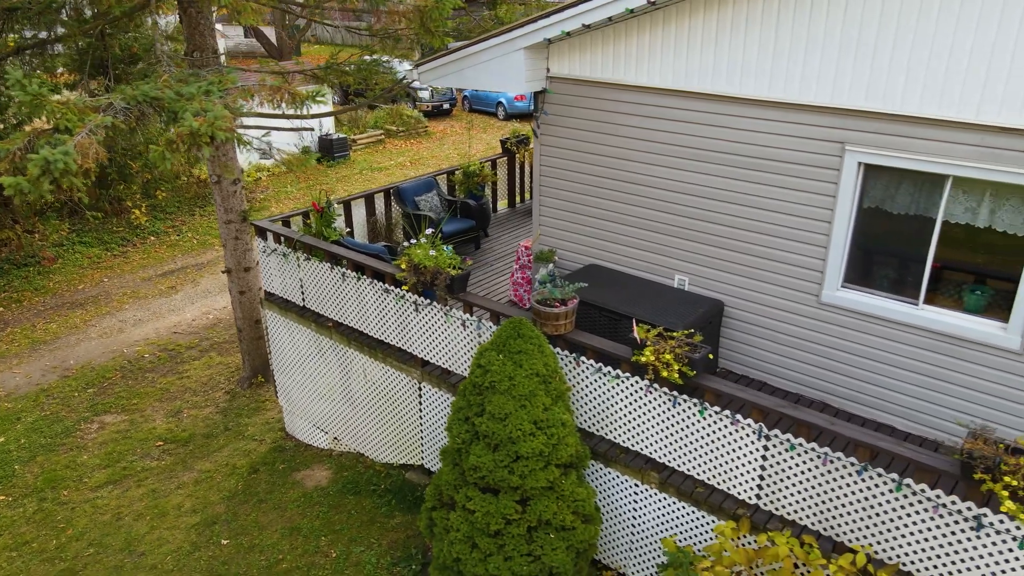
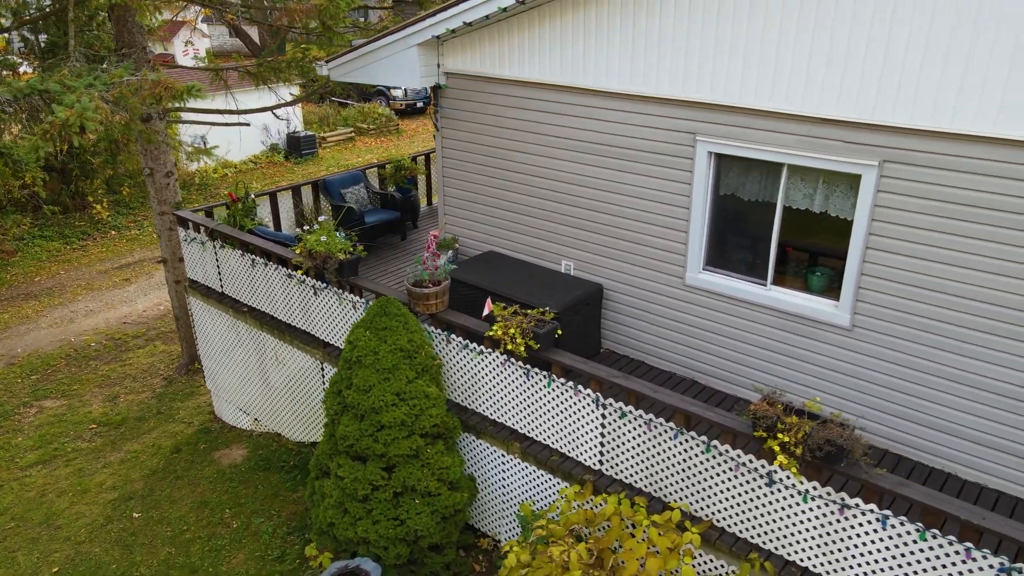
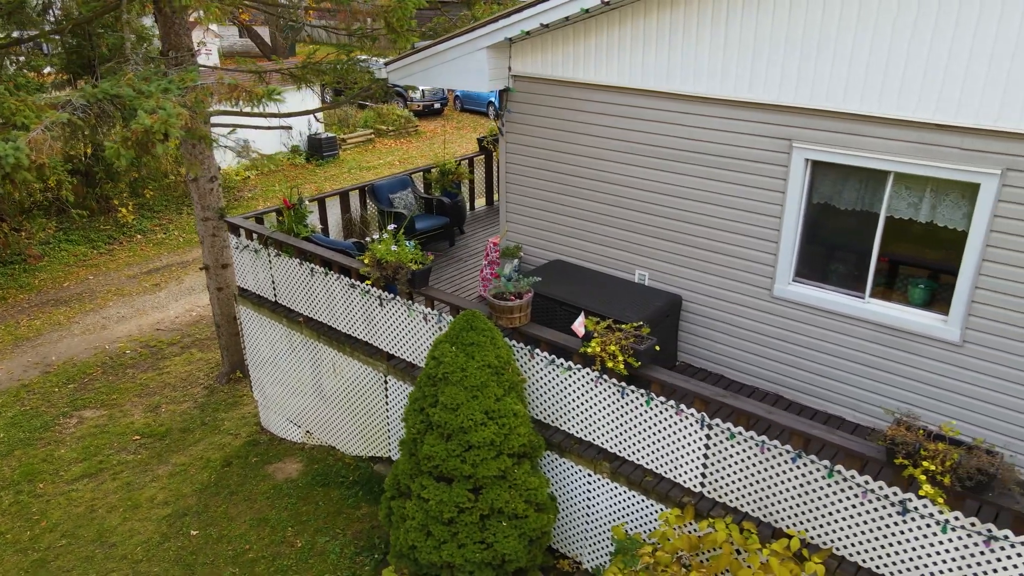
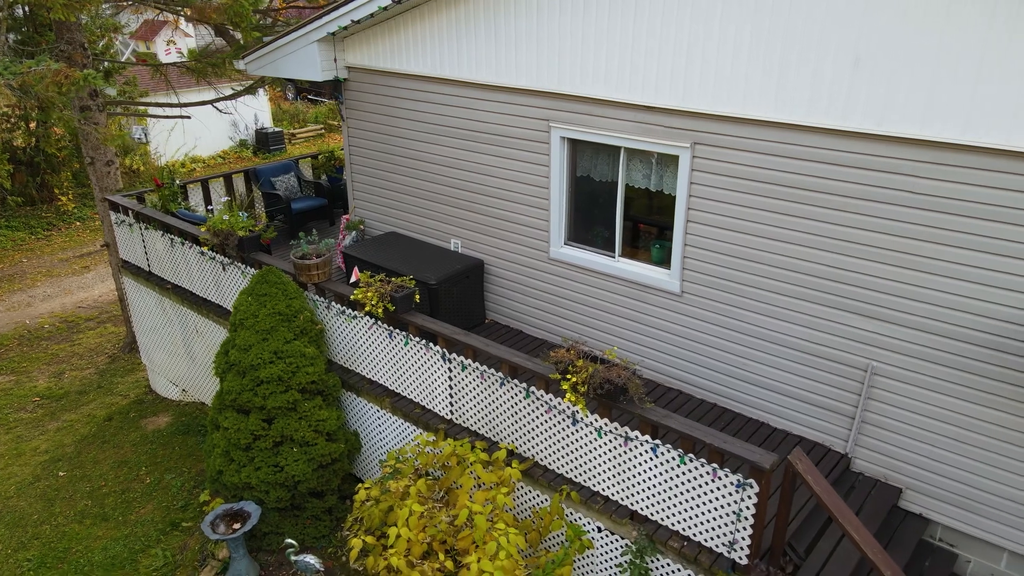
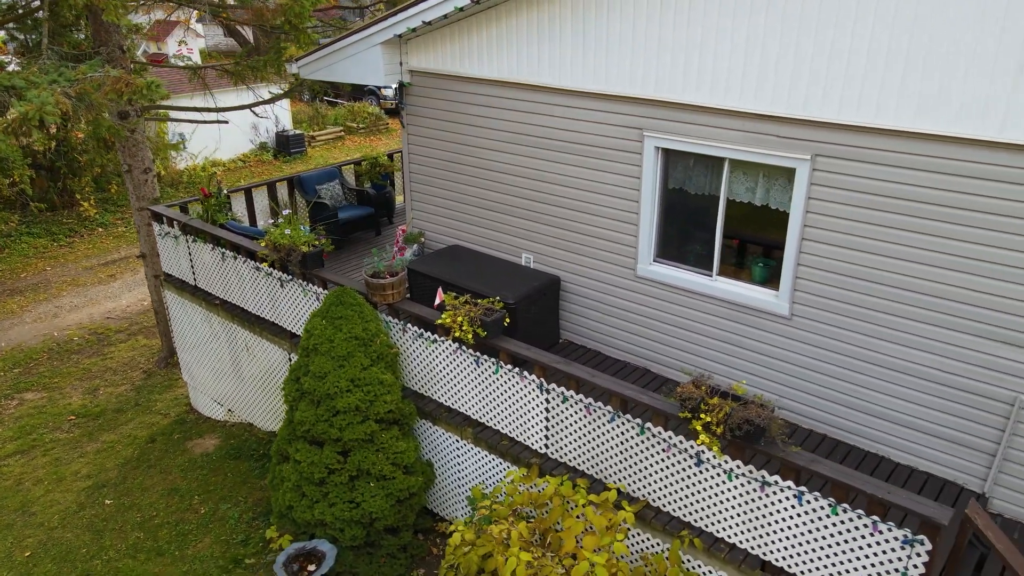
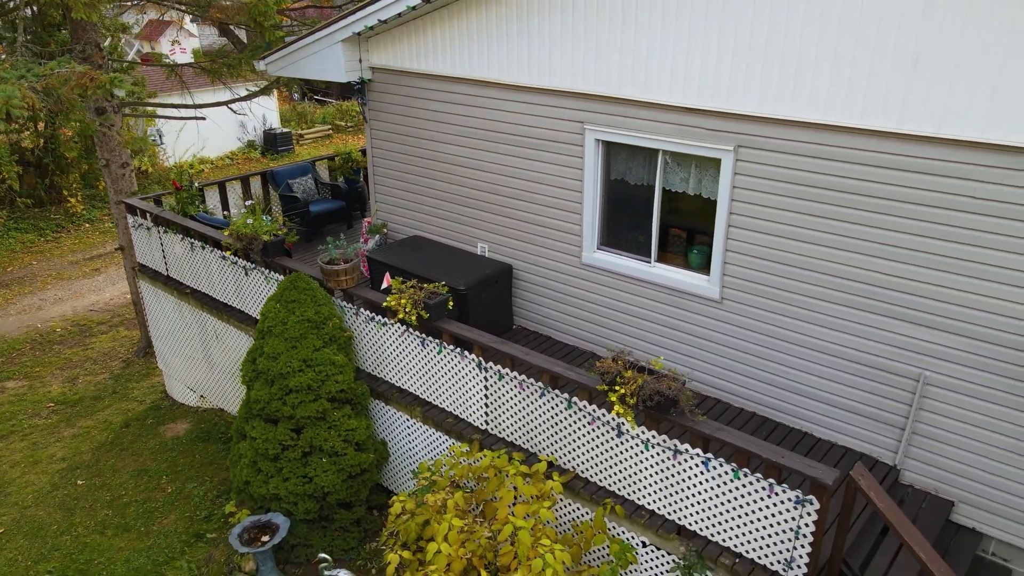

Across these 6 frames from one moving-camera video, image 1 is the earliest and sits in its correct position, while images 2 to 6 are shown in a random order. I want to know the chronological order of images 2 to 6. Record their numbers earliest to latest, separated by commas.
3, 2, 5, 6, 4
